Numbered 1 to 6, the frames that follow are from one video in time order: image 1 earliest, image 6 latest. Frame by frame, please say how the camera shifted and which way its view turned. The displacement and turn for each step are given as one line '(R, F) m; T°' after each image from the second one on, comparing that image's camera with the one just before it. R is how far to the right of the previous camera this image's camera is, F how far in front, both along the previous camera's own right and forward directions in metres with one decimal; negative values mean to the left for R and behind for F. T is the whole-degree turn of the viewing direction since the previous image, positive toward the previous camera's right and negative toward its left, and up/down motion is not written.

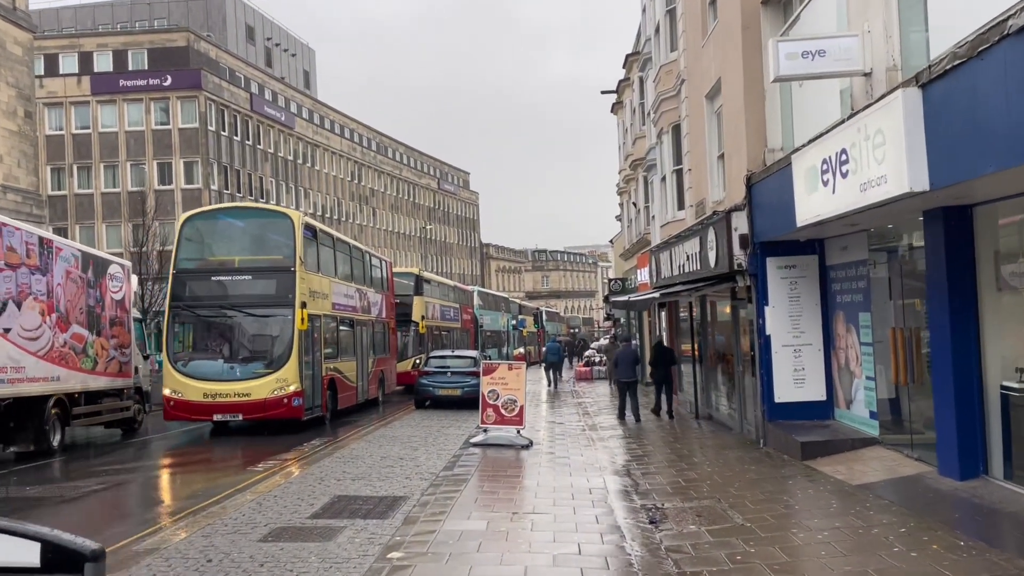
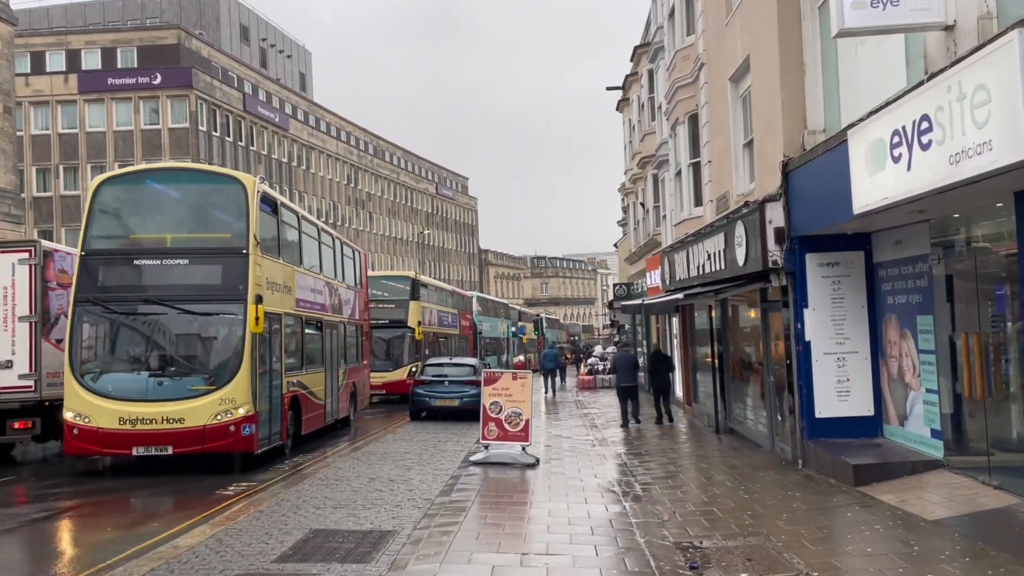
(-0.1, +1.4) m; 0°
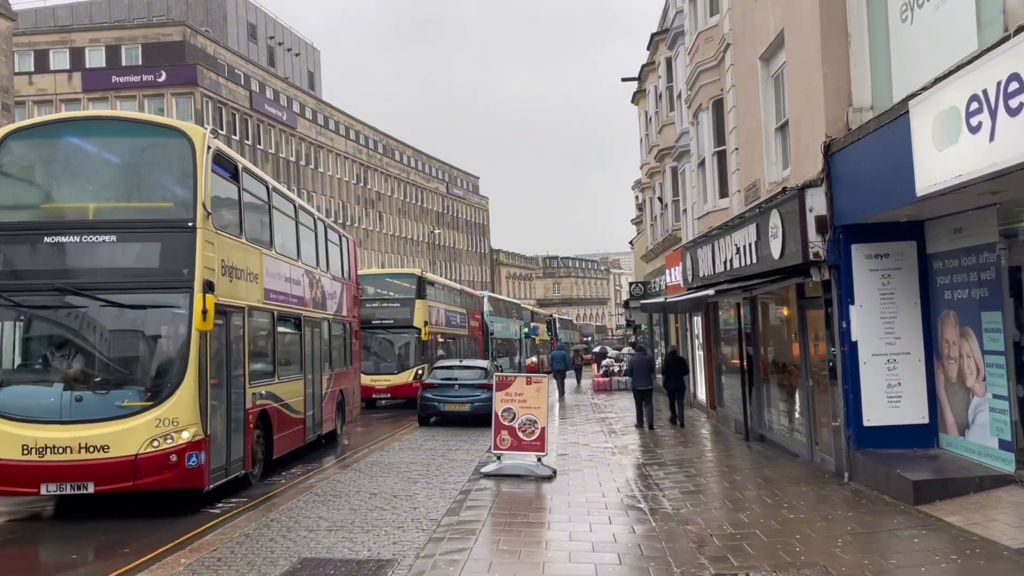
(0.0, +1.0) m; -1°
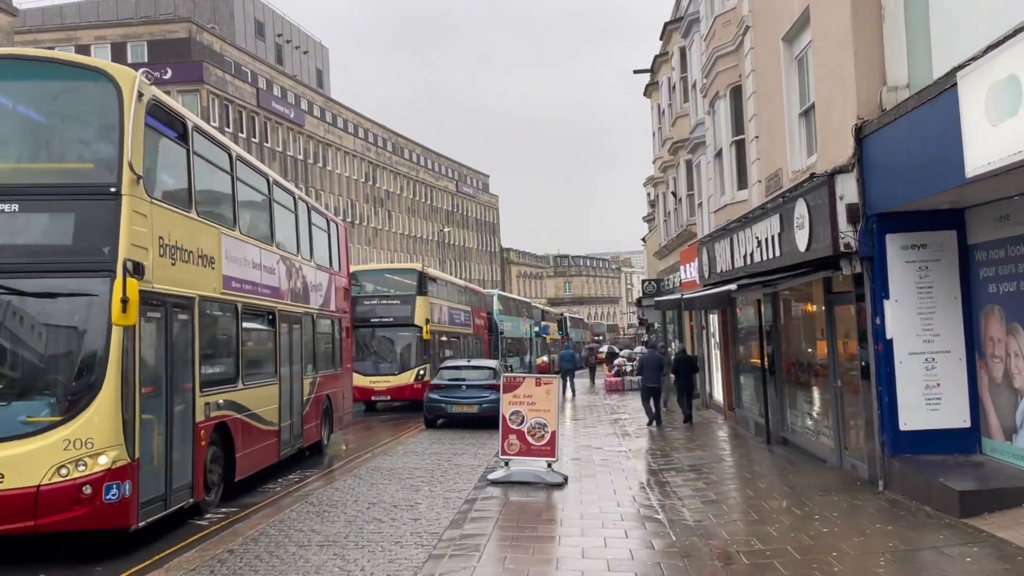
(0.0, +0.7) m; -1°
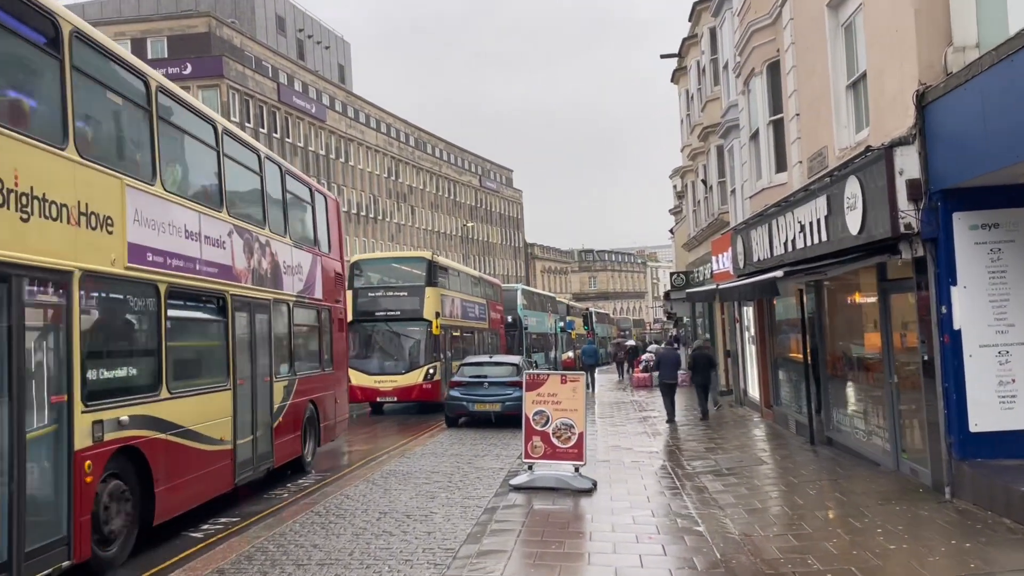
(0.0, +0.8) m; -2°
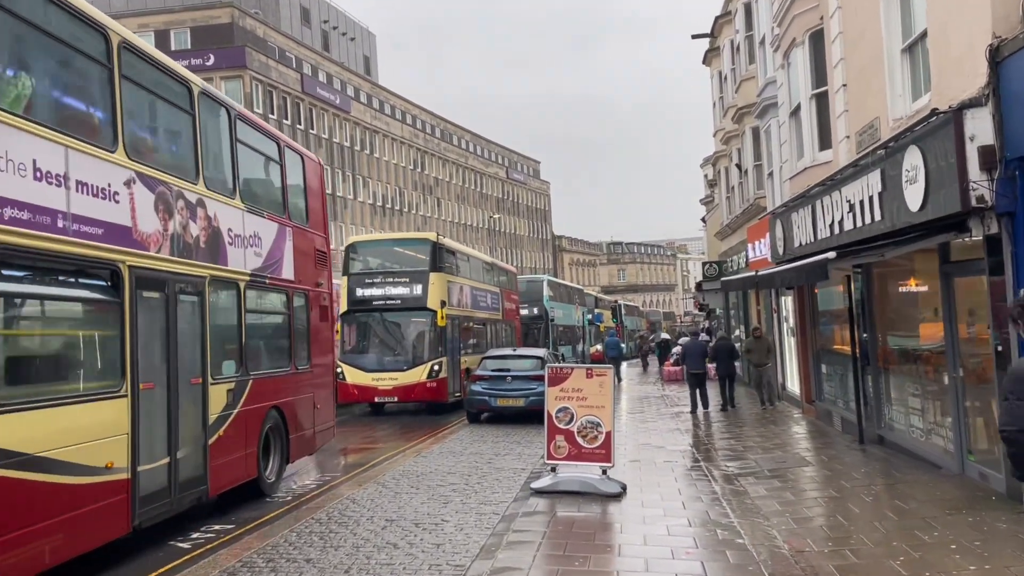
(+0.1, +0.8) m; -2°
